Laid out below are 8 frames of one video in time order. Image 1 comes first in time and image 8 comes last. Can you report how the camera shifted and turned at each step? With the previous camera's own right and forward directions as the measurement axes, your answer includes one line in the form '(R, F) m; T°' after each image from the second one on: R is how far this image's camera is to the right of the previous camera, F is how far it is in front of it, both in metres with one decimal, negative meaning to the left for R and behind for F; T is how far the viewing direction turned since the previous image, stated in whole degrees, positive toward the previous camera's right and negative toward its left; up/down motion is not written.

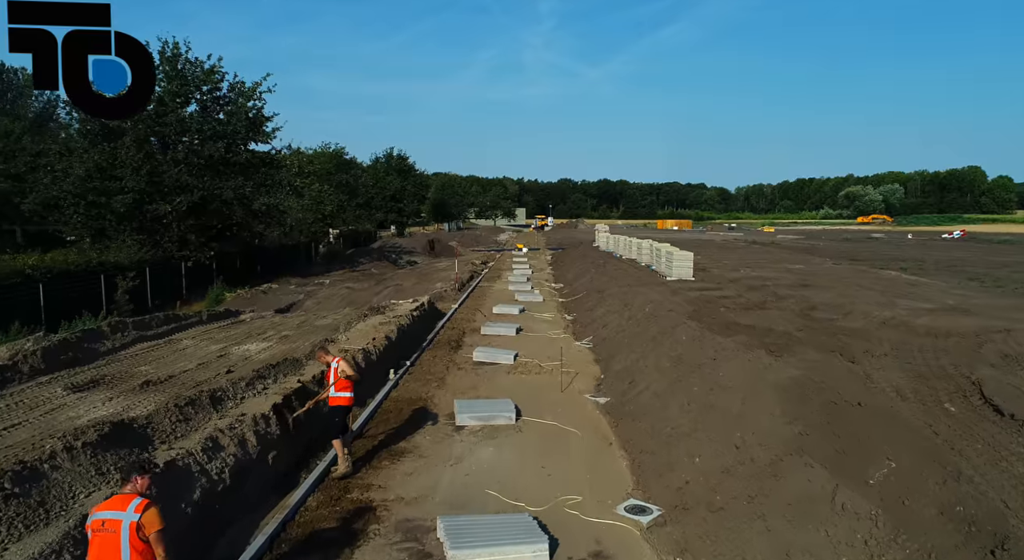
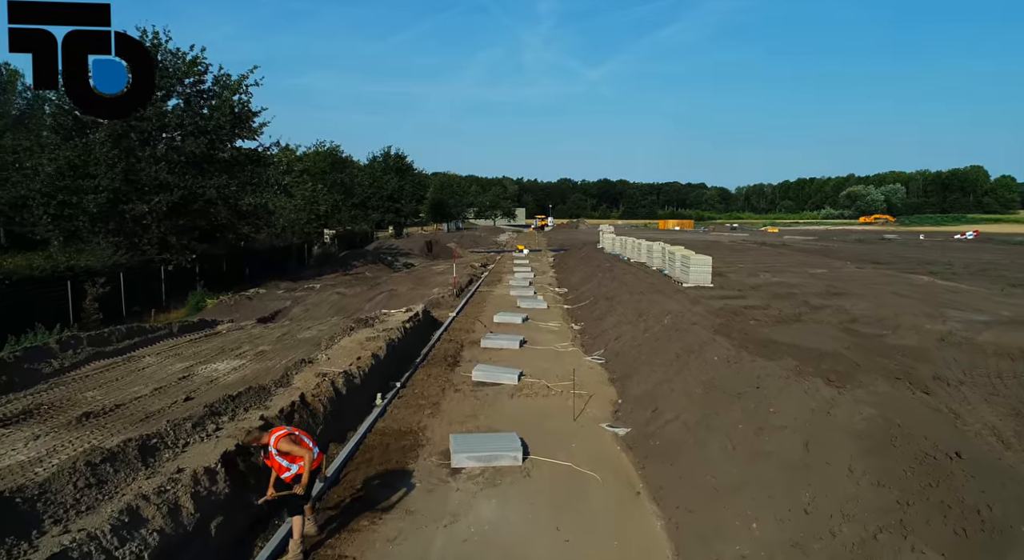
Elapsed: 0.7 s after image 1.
(-0.1, +1.4) m; 0°
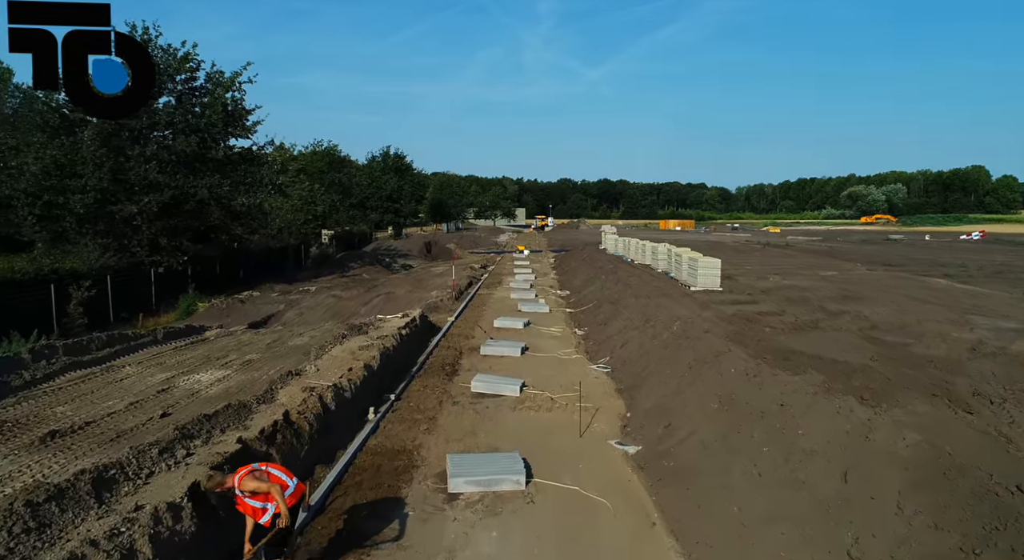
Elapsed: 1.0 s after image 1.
(0.0, +0.6) m; 0°
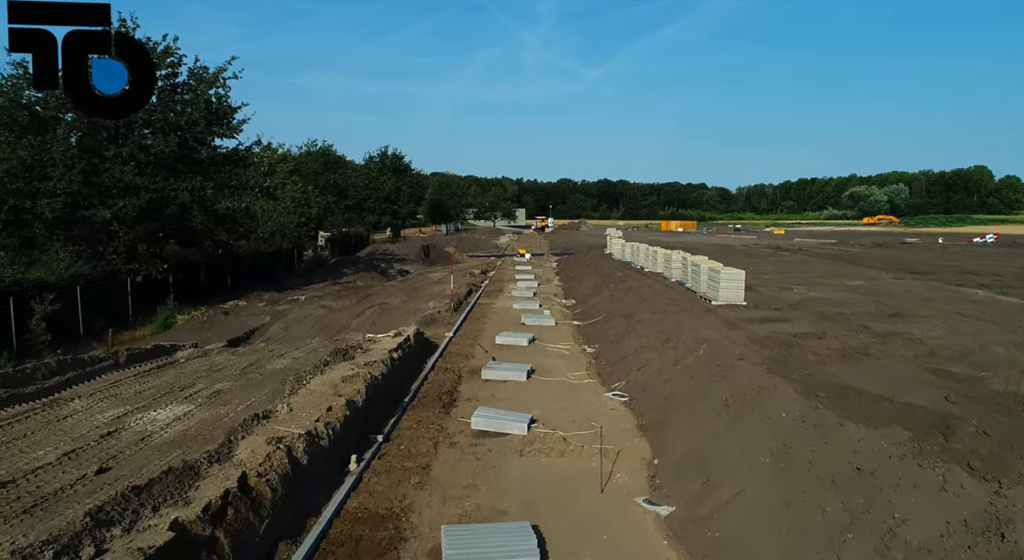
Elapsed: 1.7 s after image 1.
(-0.1, +1.4) m; 0°
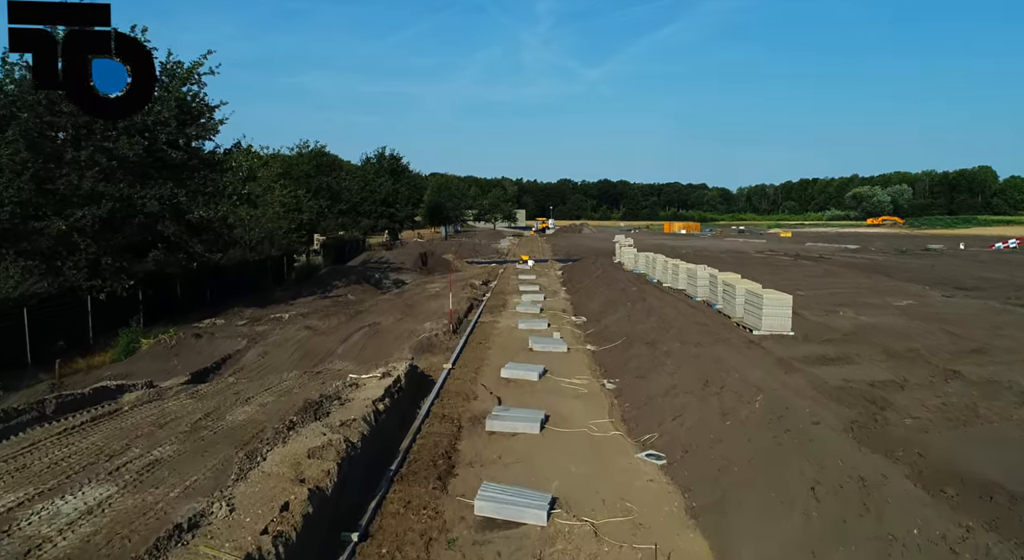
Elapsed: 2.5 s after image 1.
(-0.2, +2.0) m; 0°
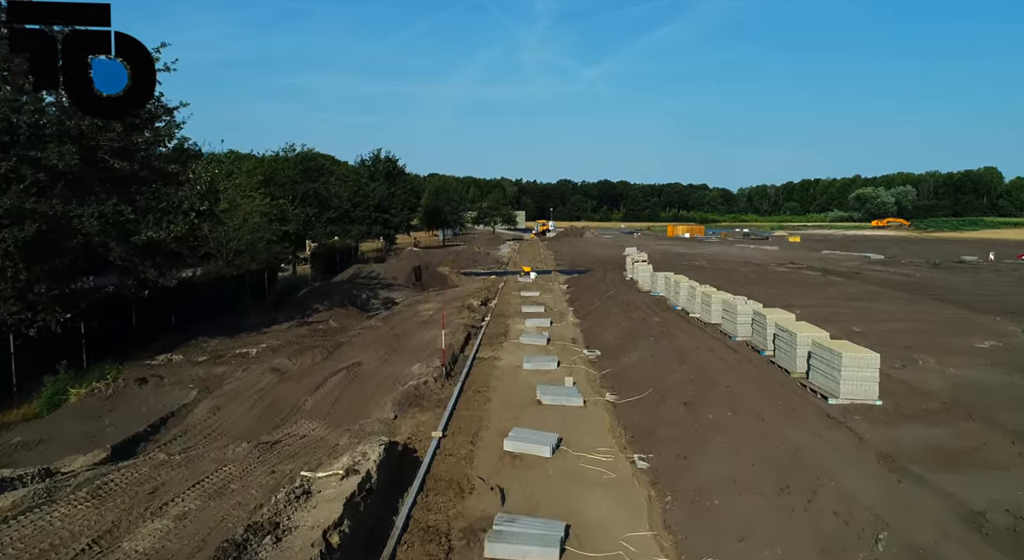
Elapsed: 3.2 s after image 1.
(-0.1, +2.8) m; 0°
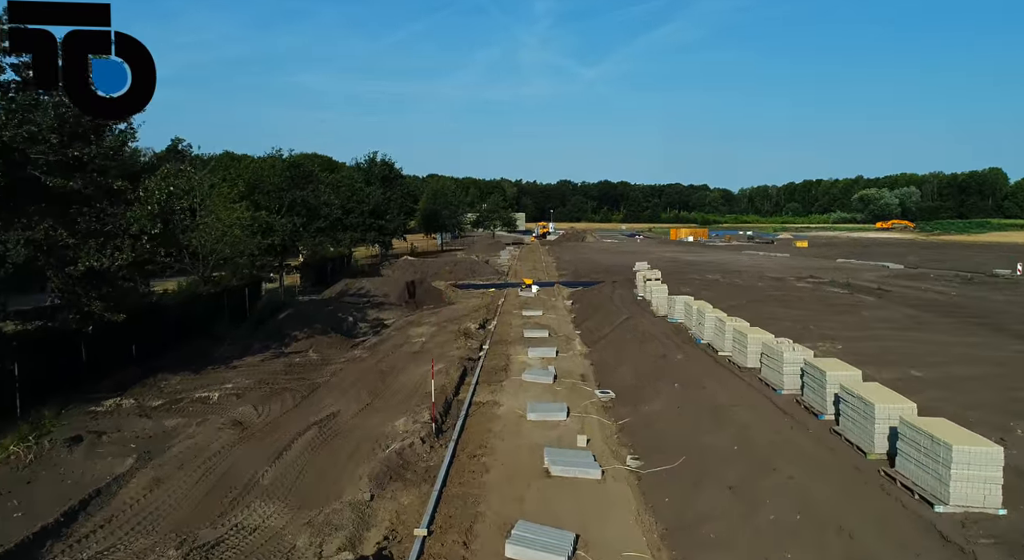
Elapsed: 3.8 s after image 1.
(0.0, +2.3) m; 0°
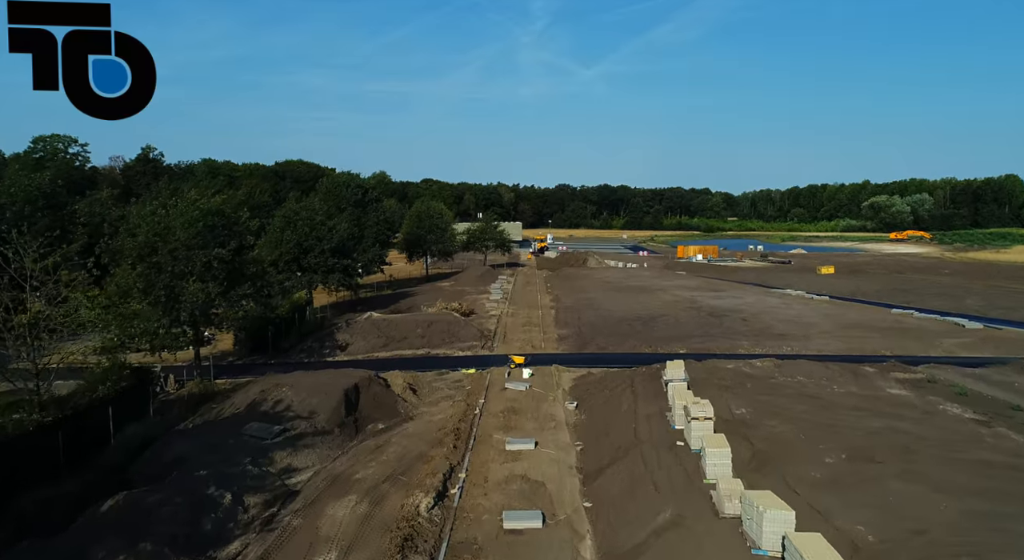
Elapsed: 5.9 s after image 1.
(+0.6, +8.7) m; 0°
